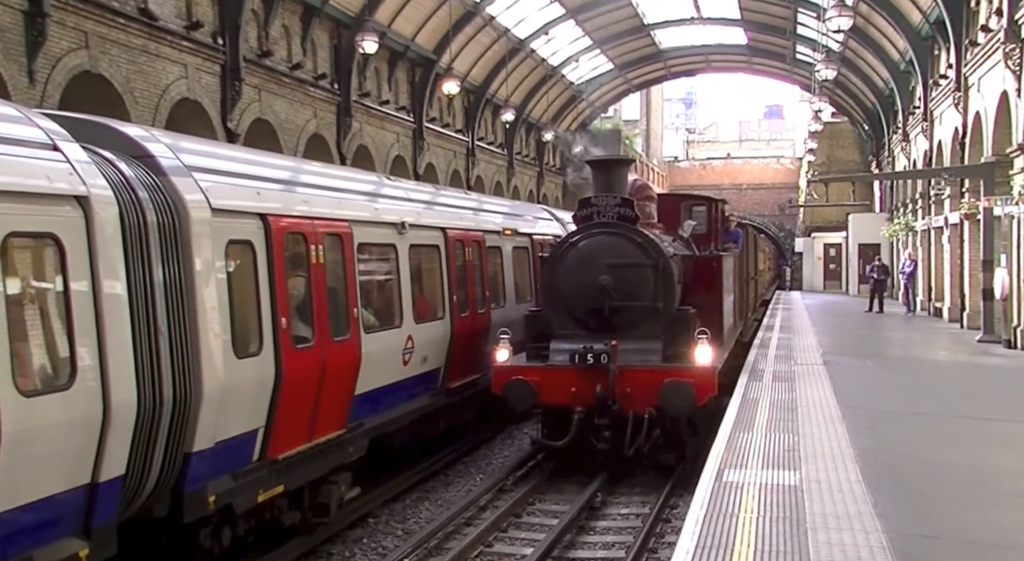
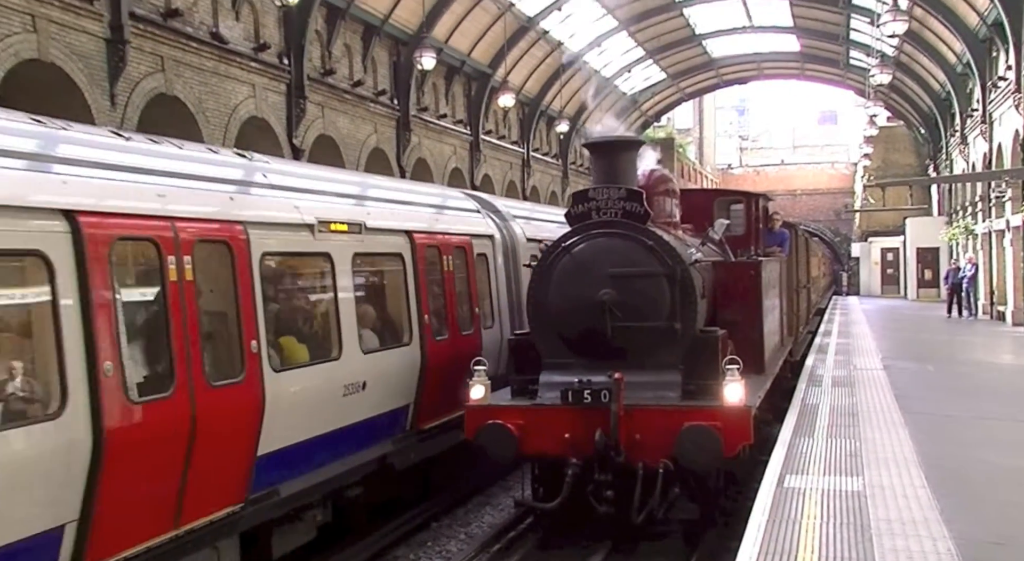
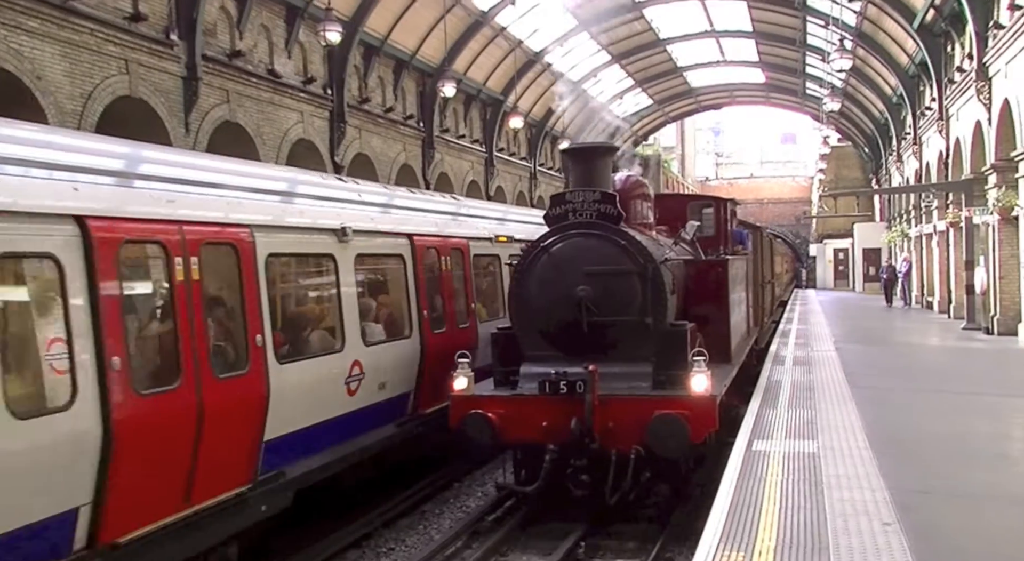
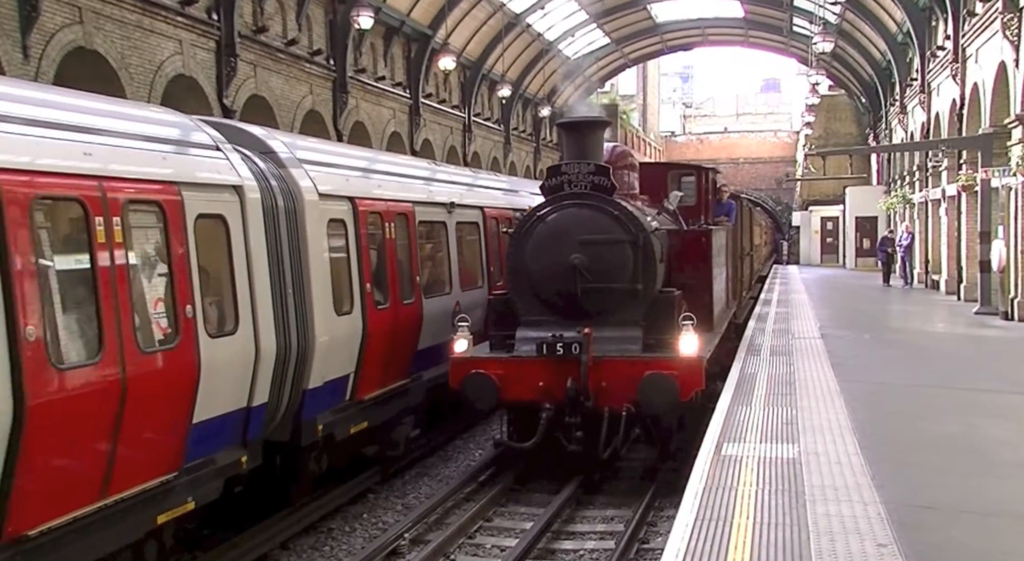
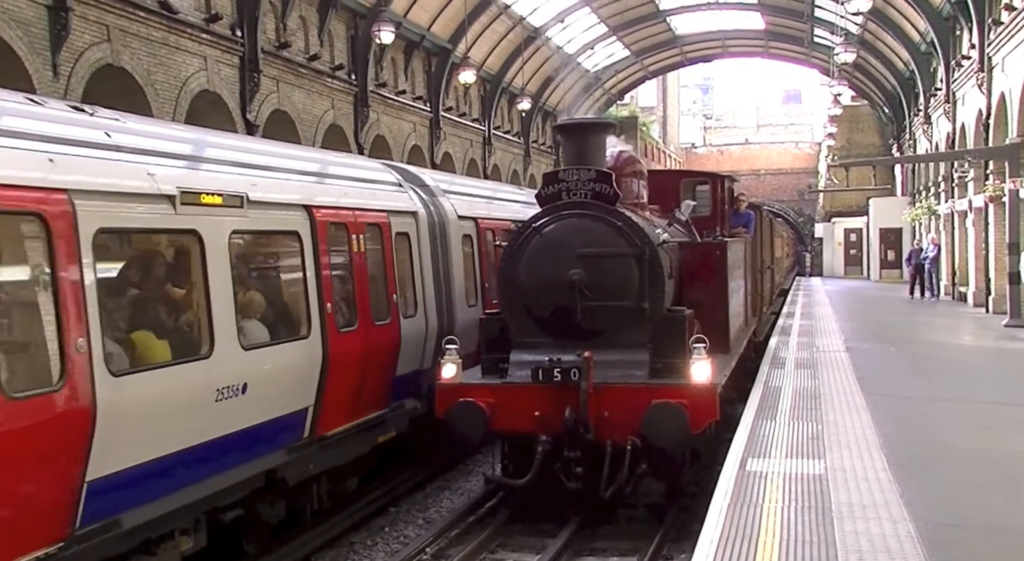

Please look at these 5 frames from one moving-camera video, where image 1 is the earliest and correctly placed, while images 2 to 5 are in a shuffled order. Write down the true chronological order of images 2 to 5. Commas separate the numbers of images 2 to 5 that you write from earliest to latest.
4, 5, 2, 3
